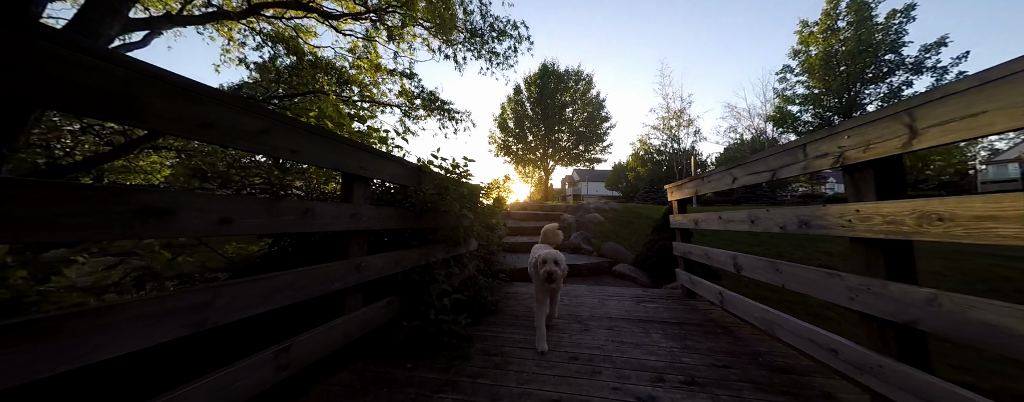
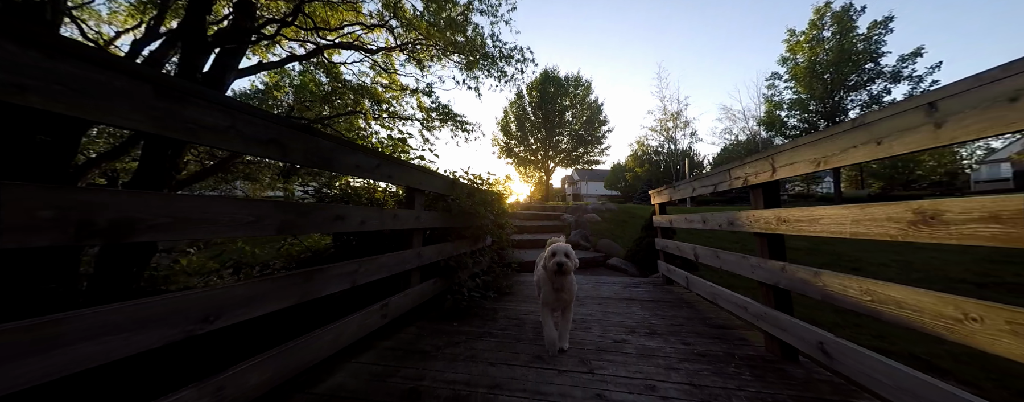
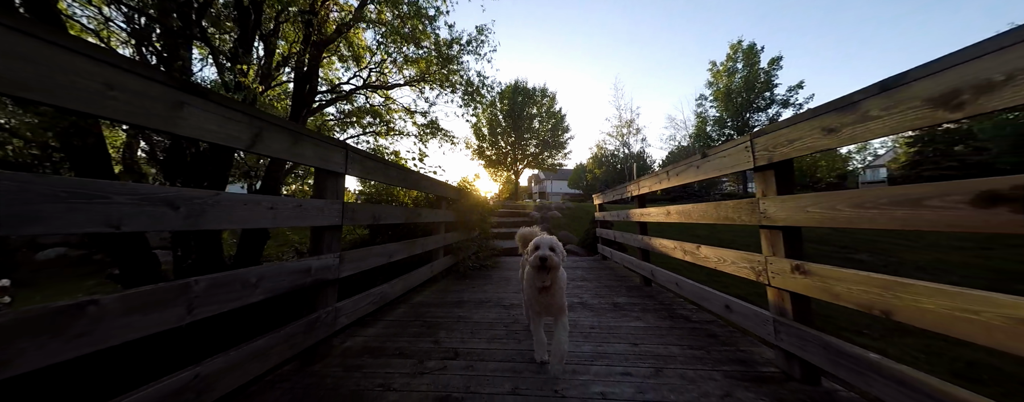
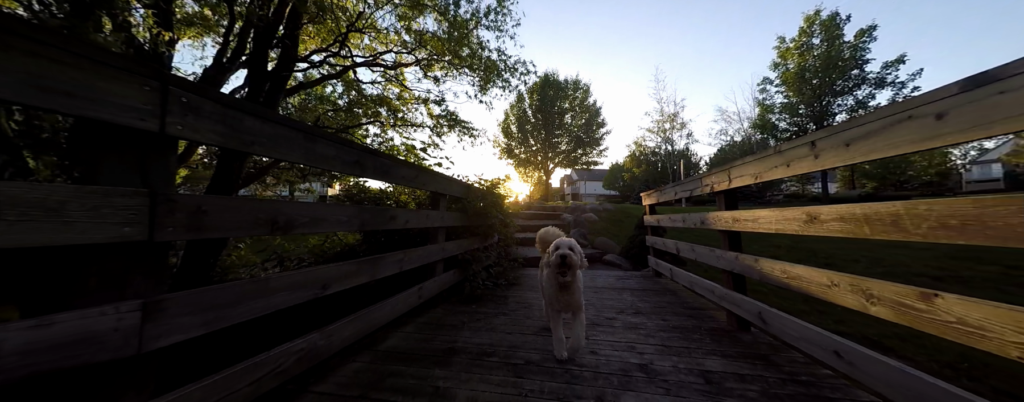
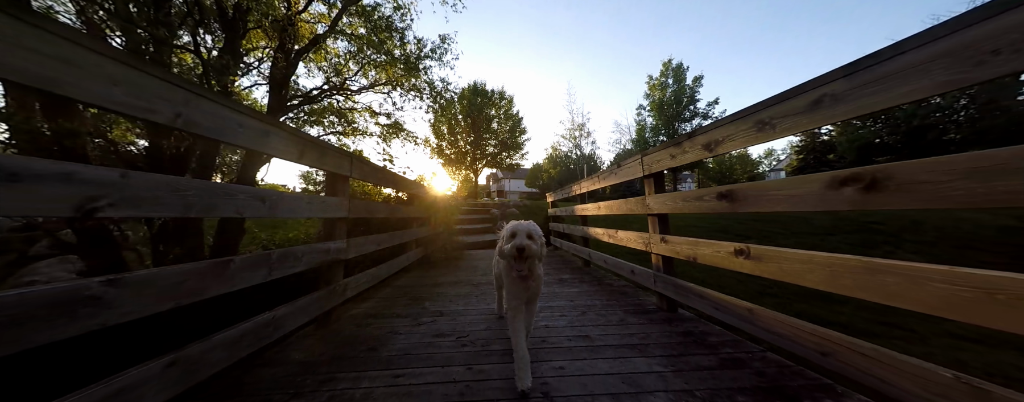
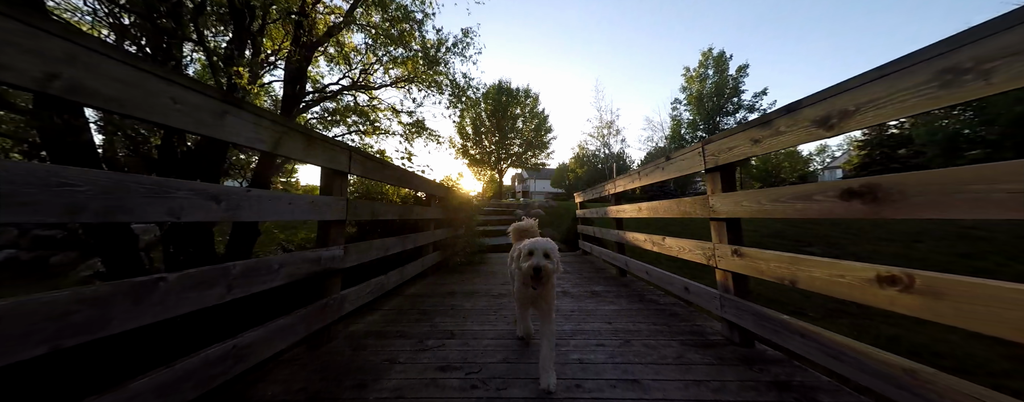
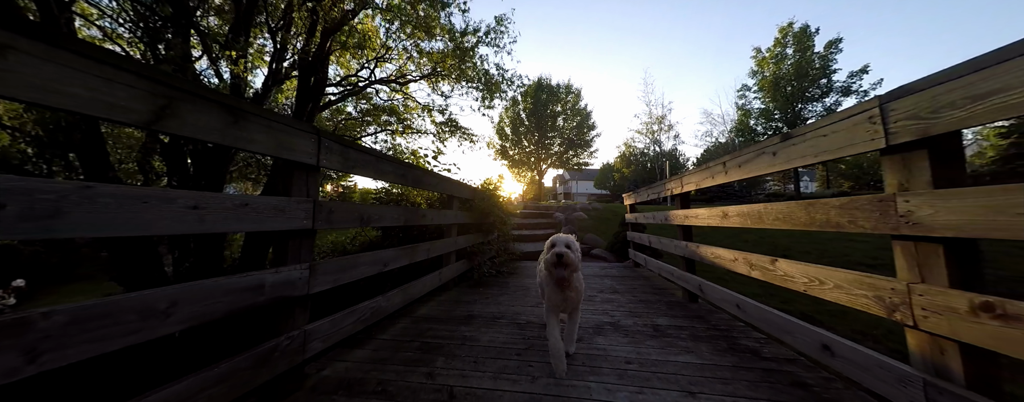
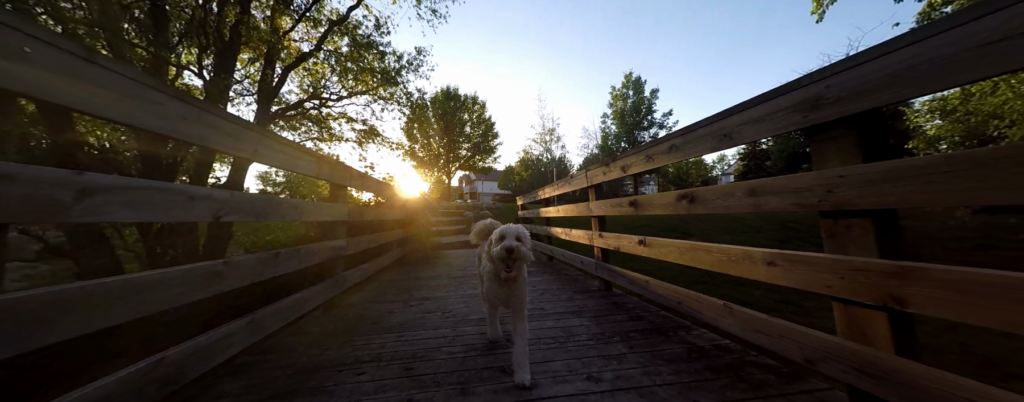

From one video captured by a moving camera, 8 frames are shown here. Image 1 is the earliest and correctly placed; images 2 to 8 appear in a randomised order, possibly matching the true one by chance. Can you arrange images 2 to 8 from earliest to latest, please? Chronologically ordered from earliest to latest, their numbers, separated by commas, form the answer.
2, 4, 7, 3, 6, 5, 8
